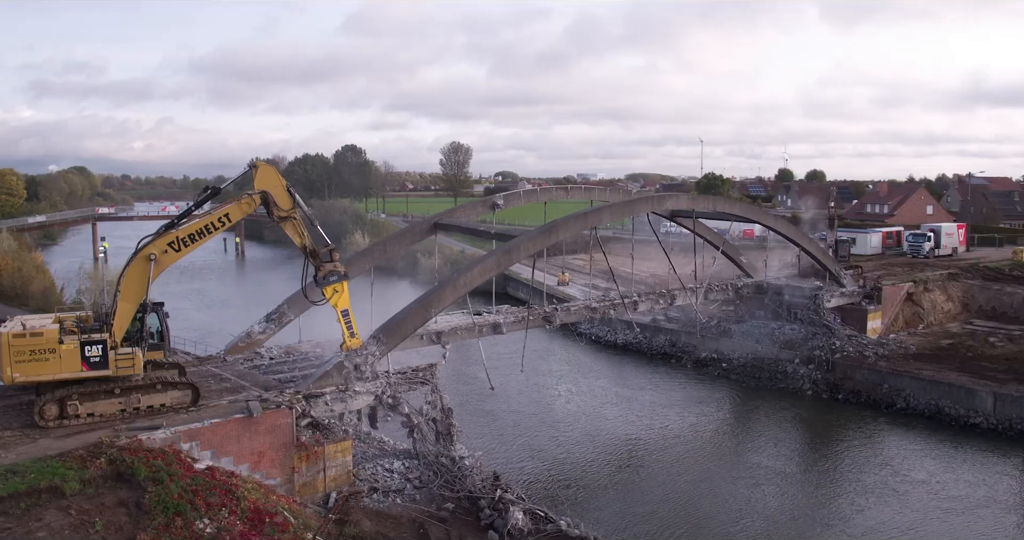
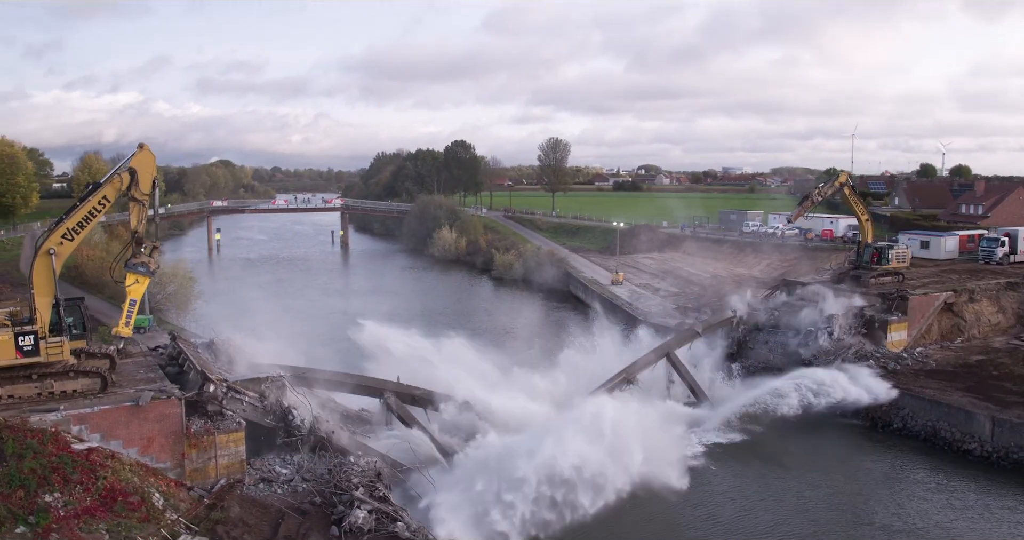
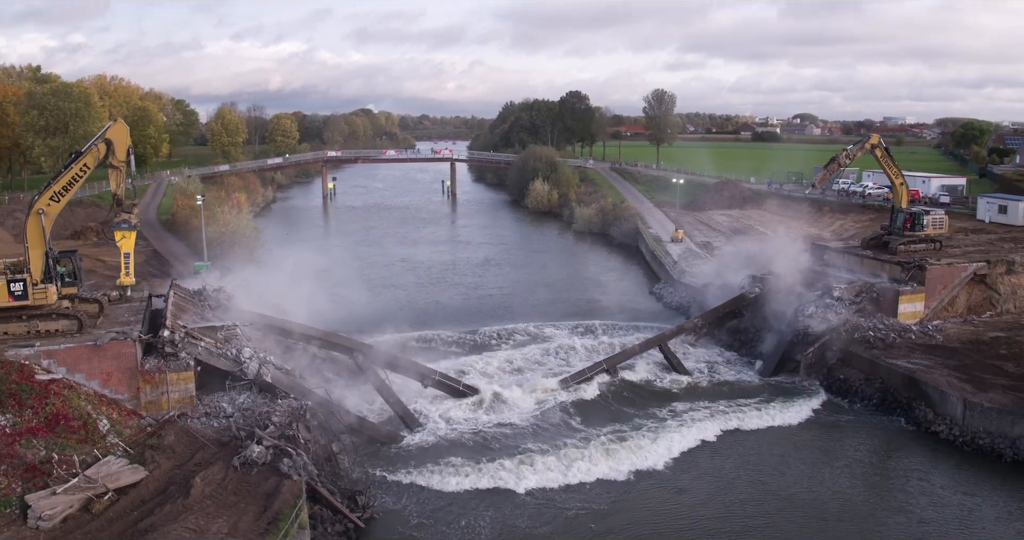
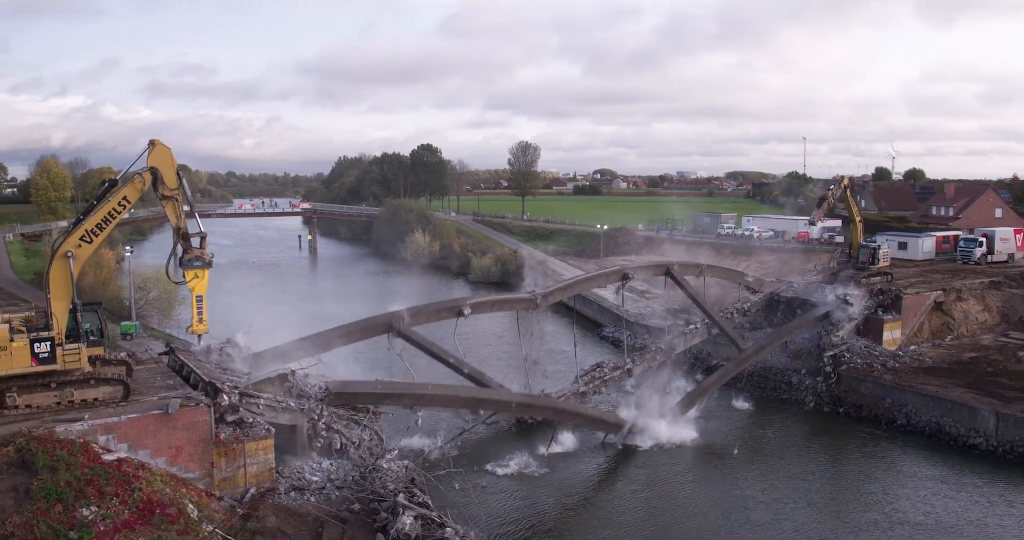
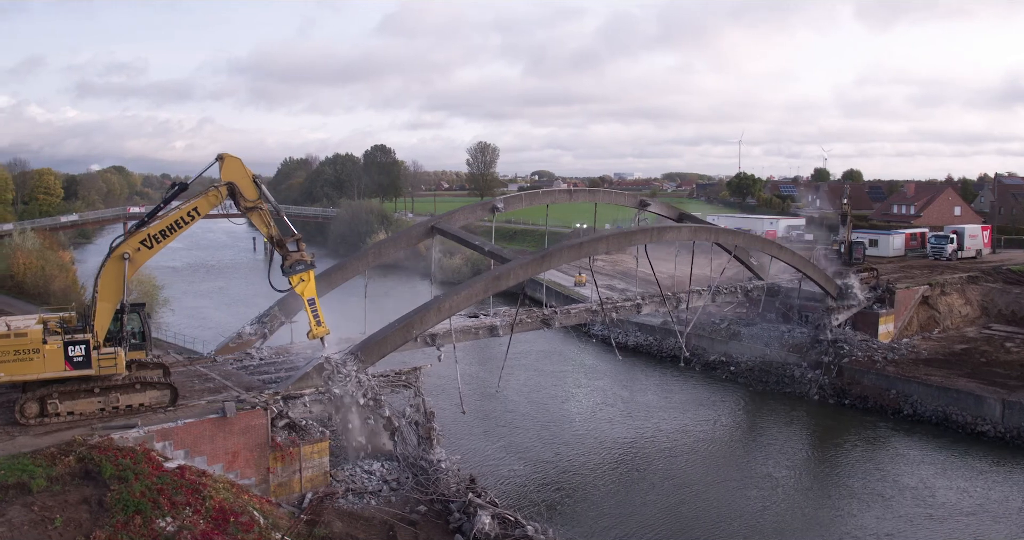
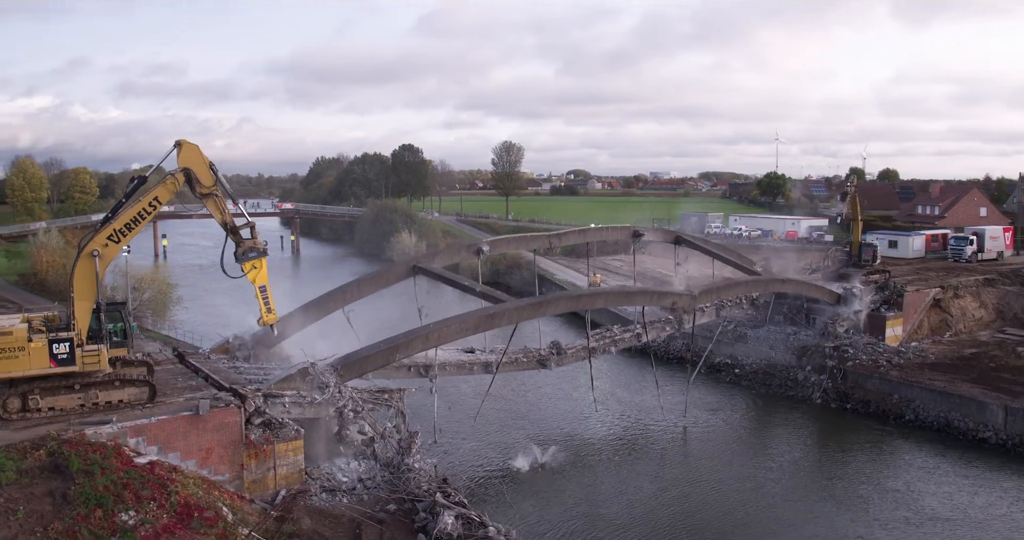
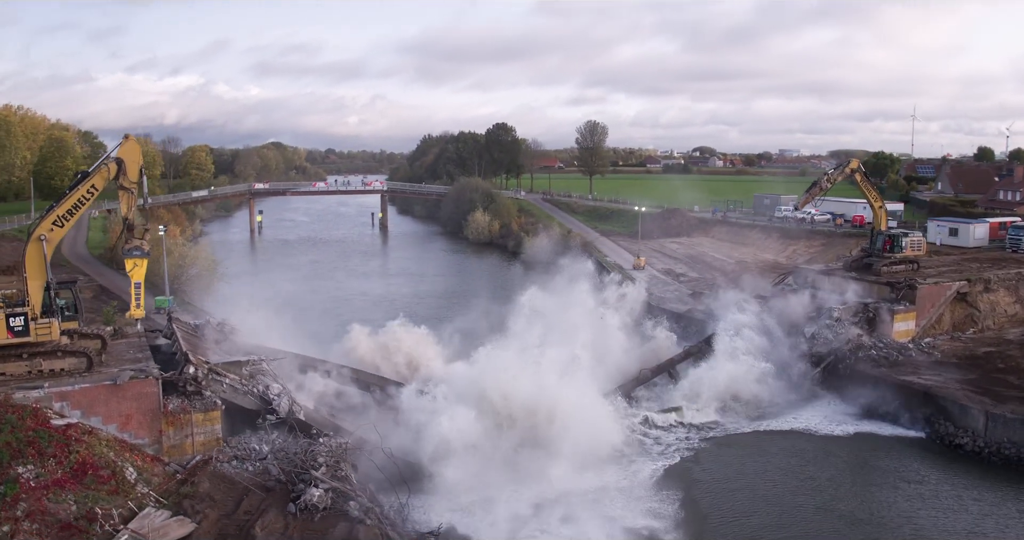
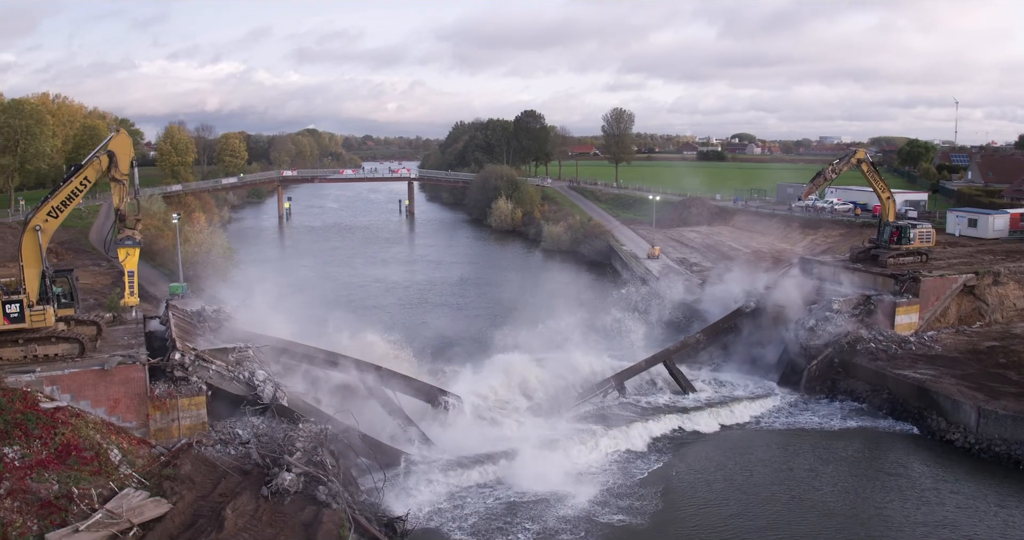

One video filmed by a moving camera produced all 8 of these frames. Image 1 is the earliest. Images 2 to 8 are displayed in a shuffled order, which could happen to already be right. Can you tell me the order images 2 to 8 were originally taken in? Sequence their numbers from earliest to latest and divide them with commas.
5, 6, 4, 2, 7, 8, 3
